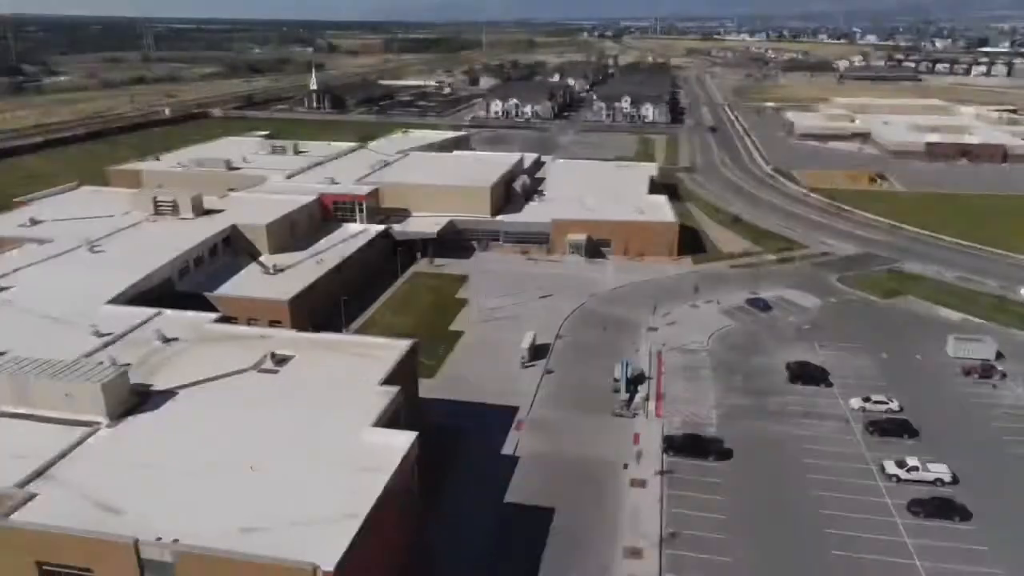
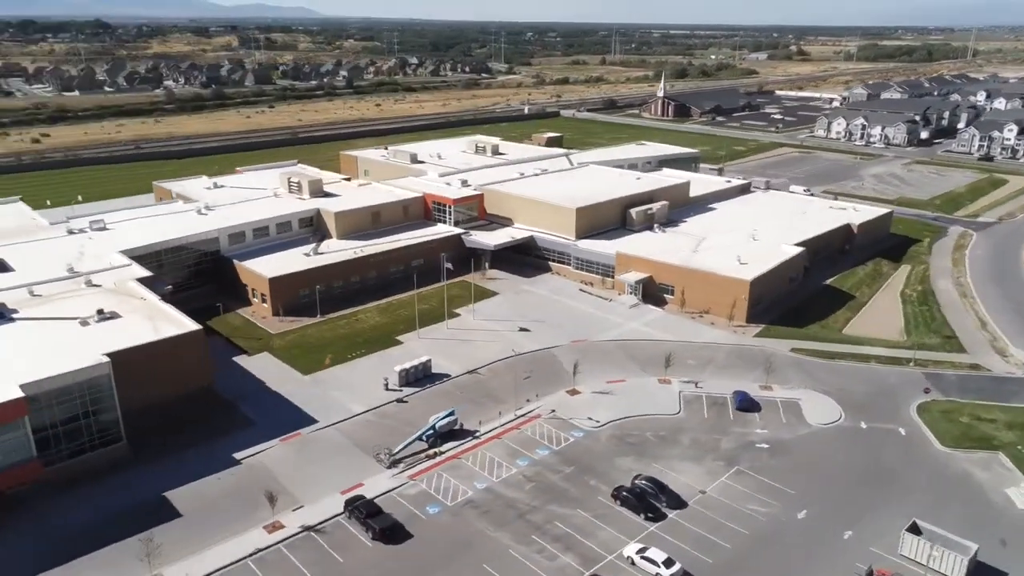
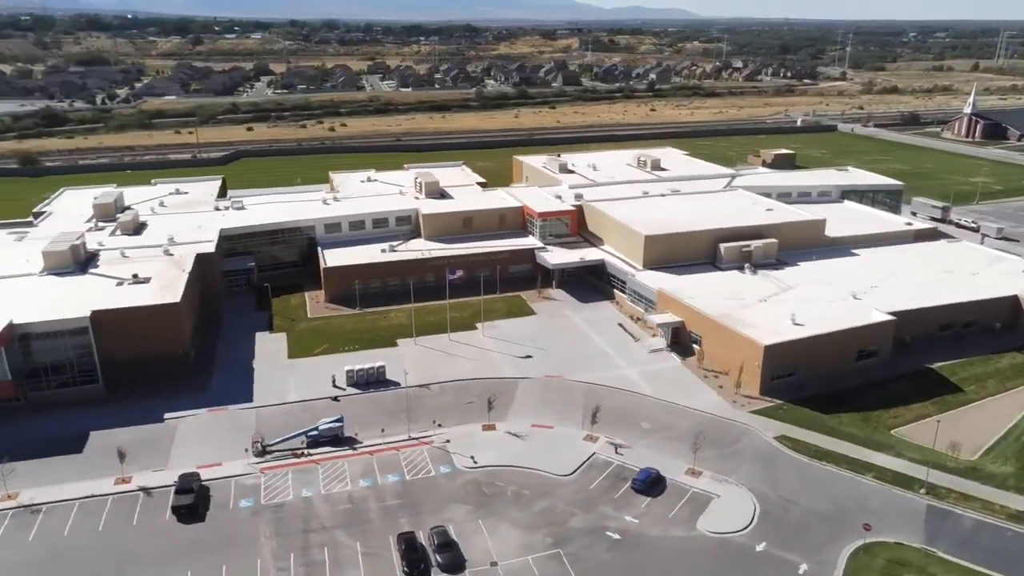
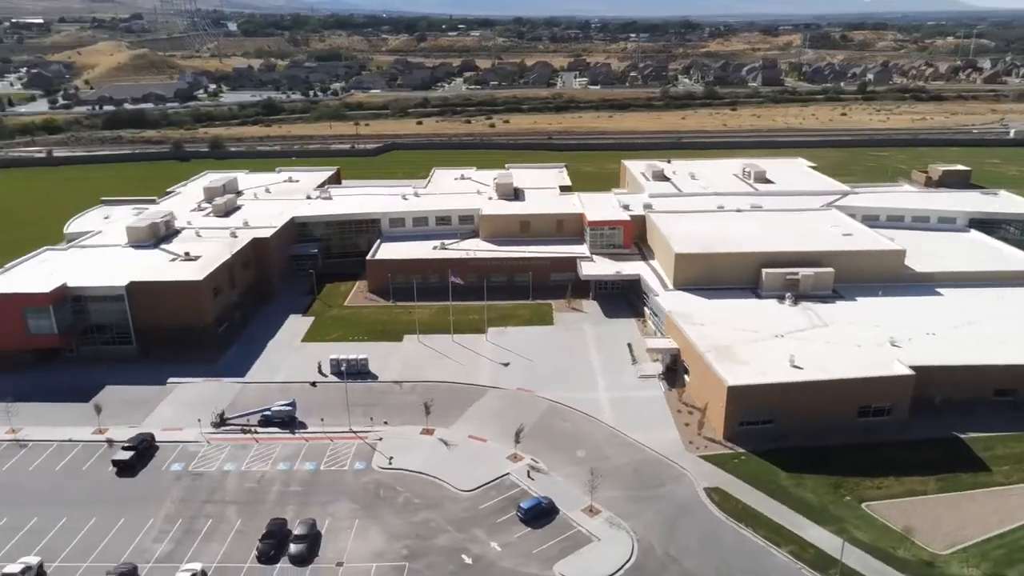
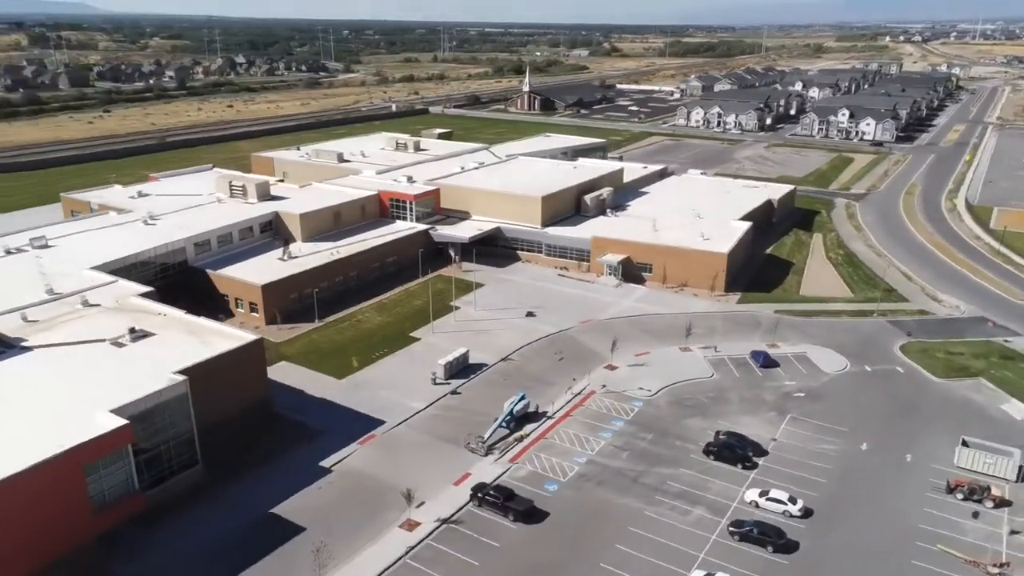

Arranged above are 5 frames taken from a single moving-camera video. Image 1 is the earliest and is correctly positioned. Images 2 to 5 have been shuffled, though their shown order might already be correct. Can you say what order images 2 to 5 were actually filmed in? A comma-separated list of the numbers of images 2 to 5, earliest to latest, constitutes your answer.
5, 2, 3, 4
